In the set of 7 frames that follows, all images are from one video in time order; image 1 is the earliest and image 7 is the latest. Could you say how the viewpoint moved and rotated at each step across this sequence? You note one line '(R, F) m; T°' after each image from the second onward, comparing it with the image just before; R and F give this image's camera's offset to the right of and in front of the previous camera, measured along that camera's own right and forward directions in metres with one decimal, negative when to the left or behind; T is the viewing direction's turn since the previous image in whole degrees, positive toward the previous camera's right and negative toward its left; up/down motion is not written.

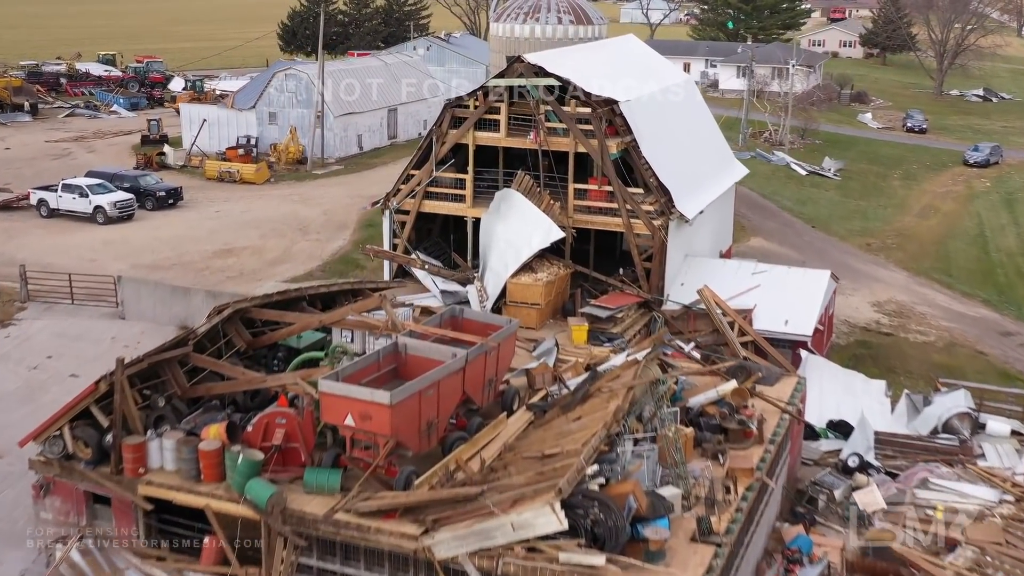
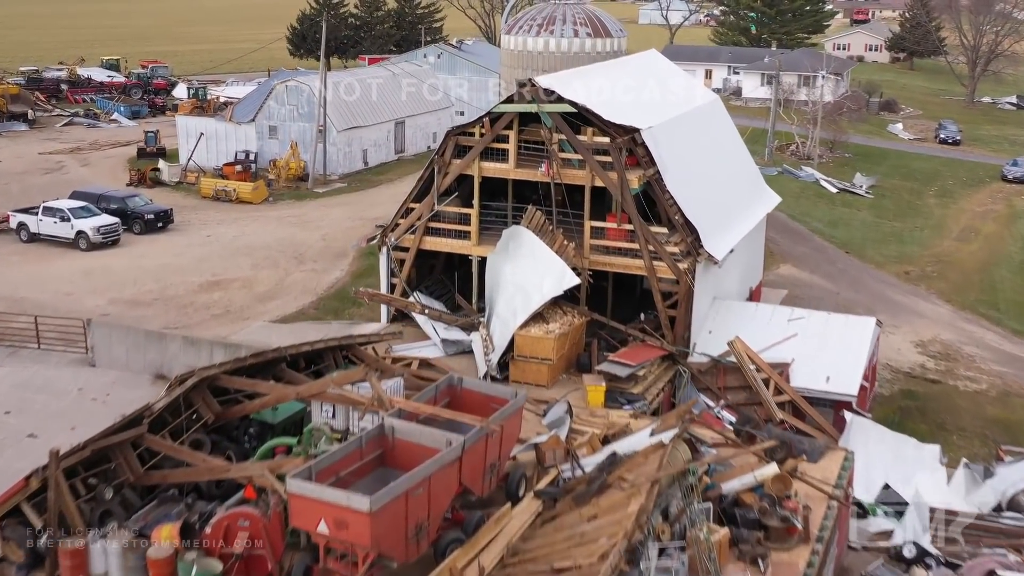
(+0.1, +2.1) m; -1°
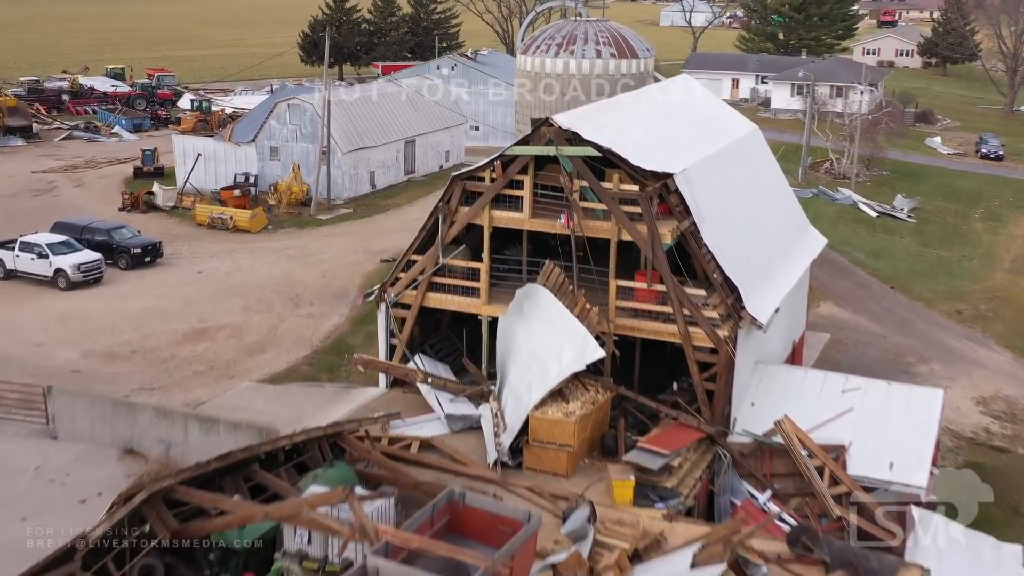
(+0.1, +2.4) m; -1°
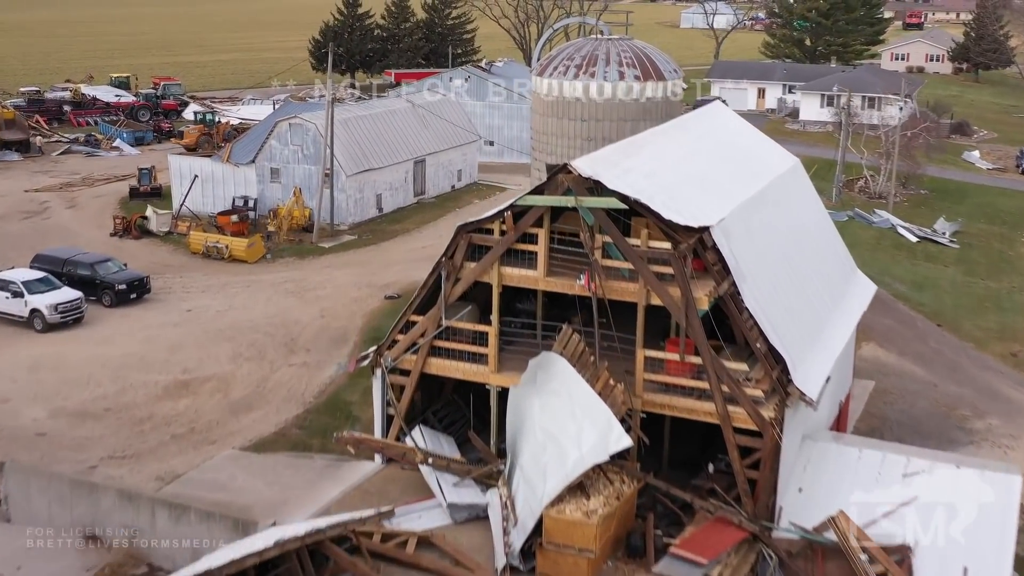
(+0.1, +2.2) m; -1°
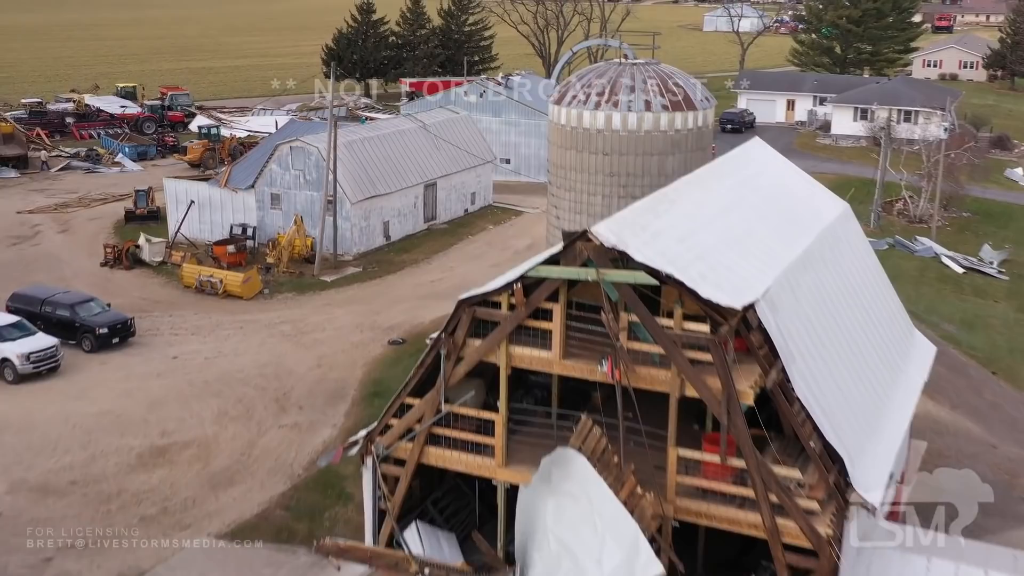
(+0.1, +2.2) m; -1°
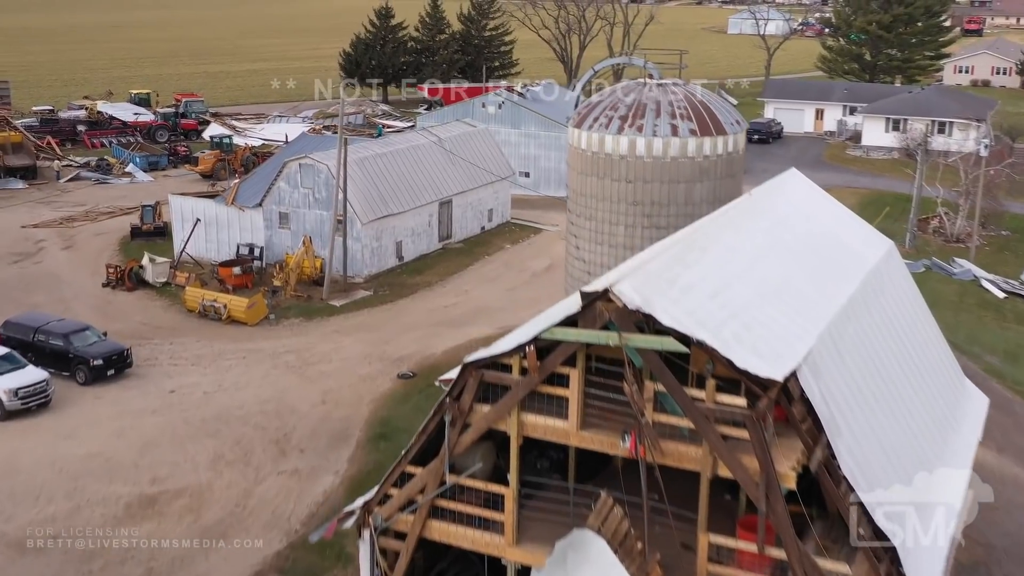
(+0.1, +1.3) m; -1°
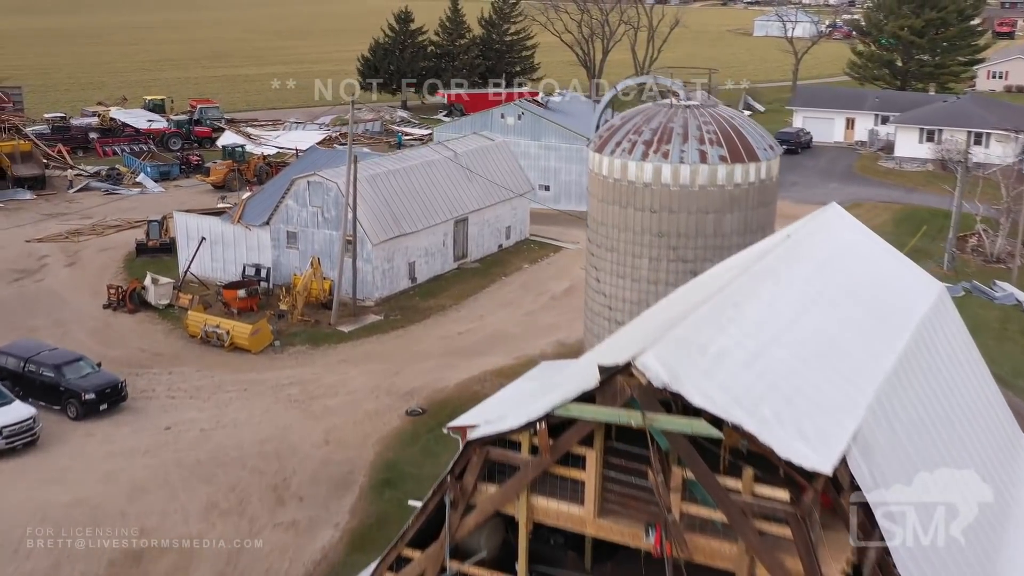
(+0.1, +1.4) m; -1°
